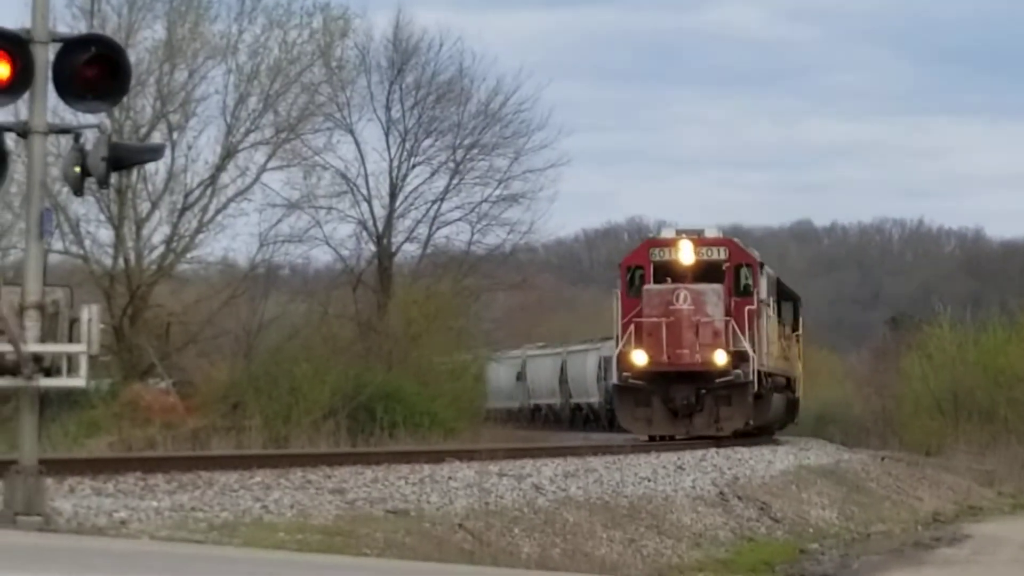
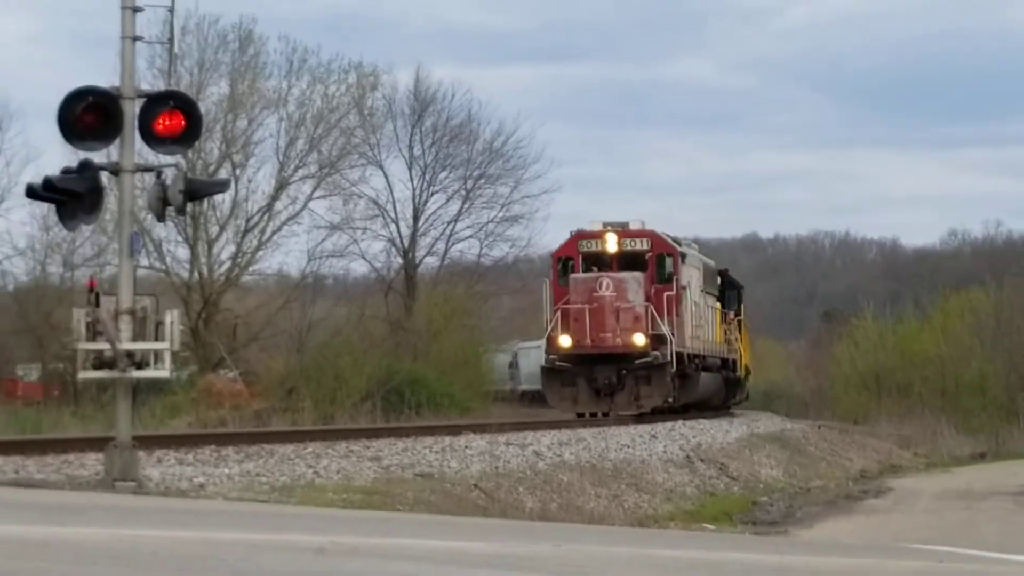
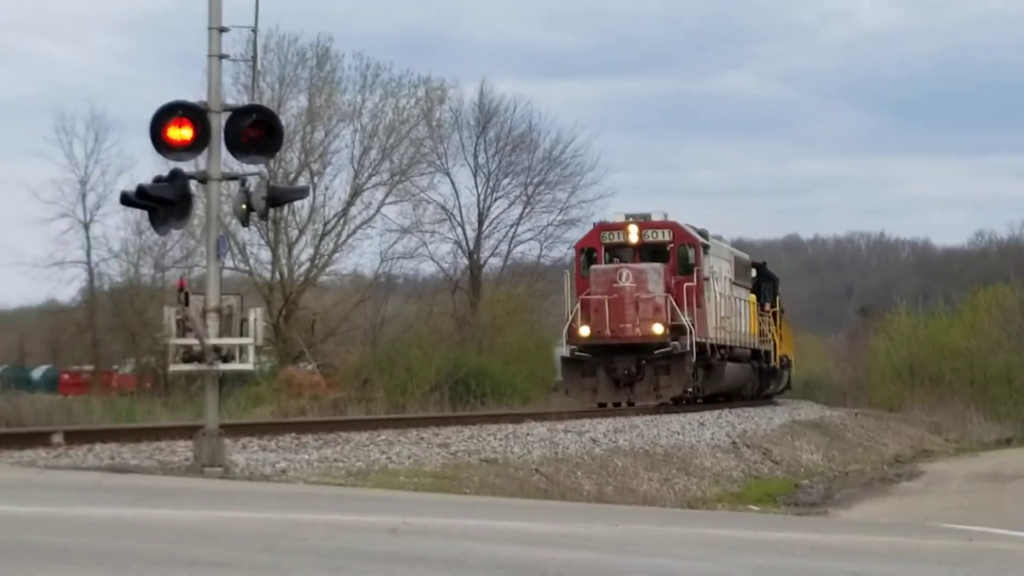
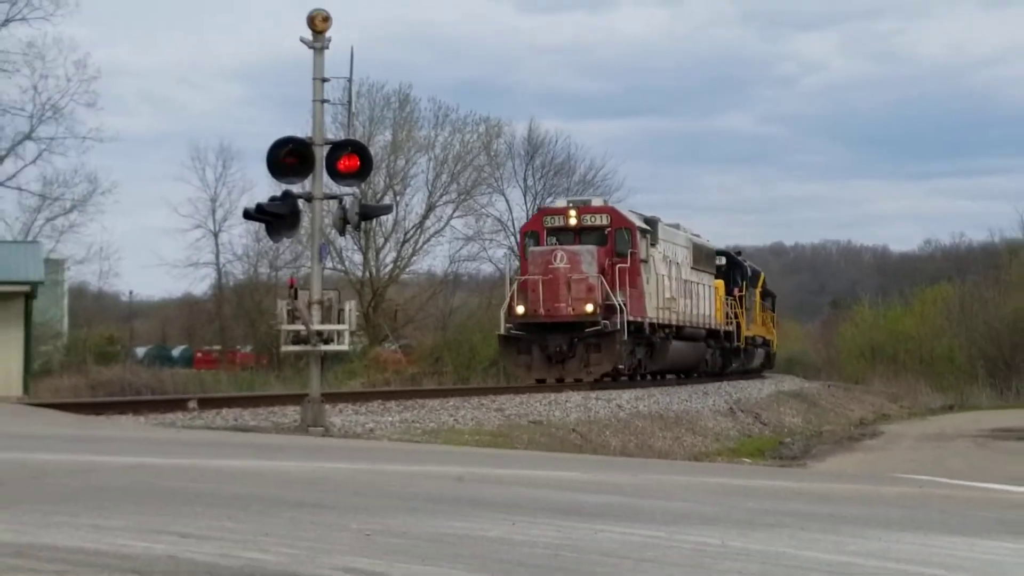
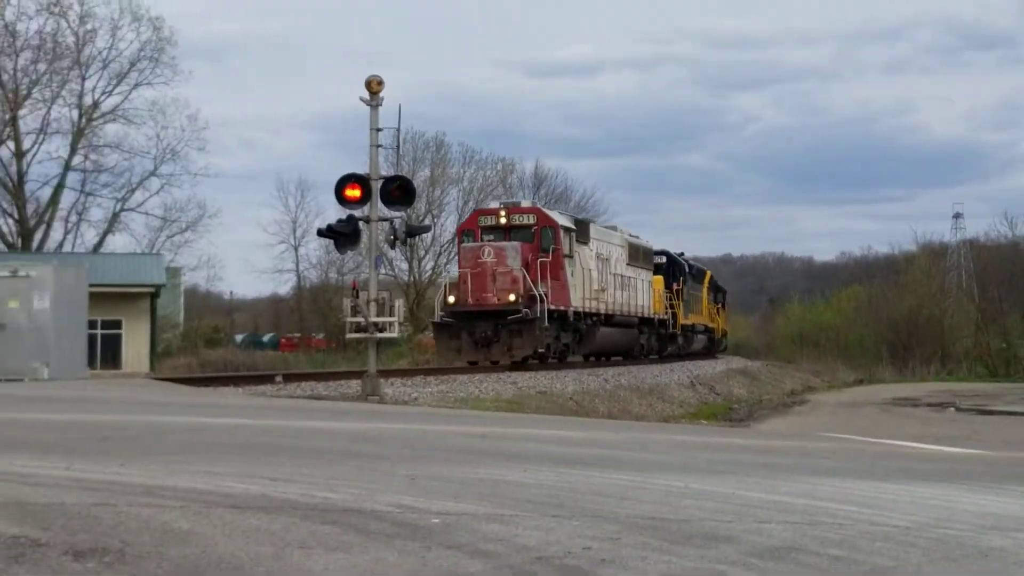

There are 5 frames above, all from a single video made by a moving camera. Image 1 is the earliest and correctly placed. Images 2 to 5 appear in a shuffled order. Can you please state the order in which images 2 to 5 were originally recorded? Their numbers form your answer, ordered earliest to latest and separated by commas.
2, 3, 4, 5
